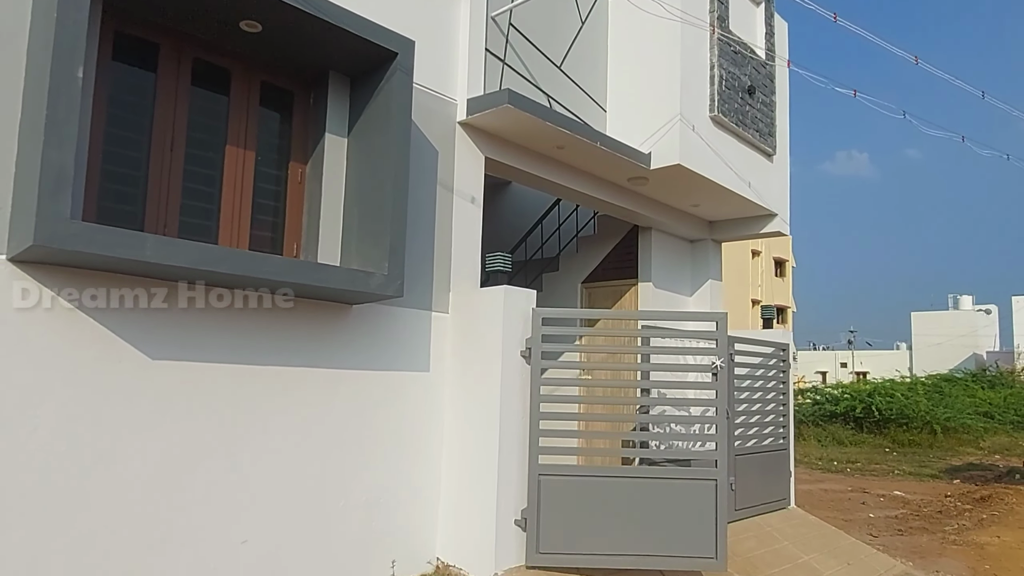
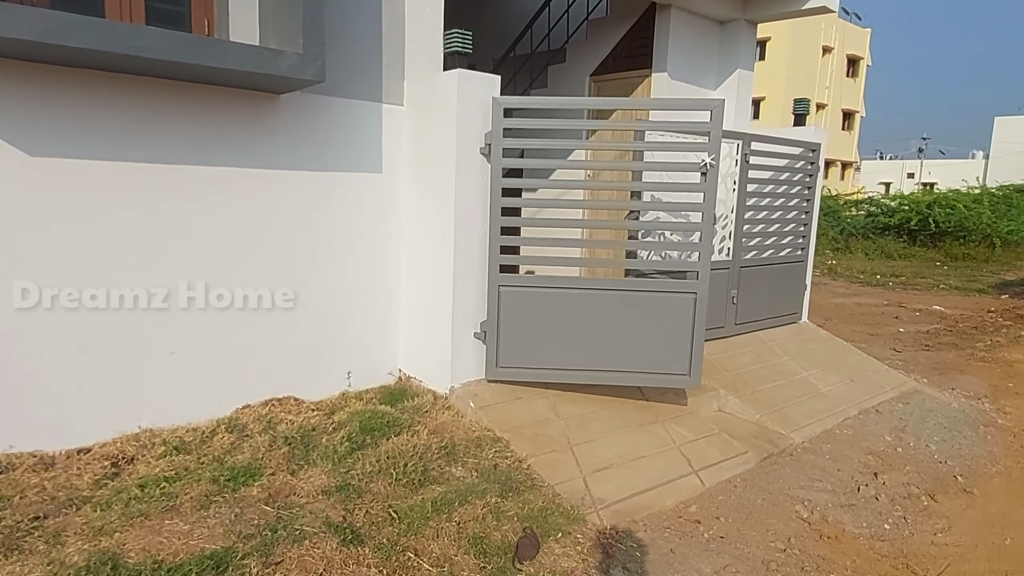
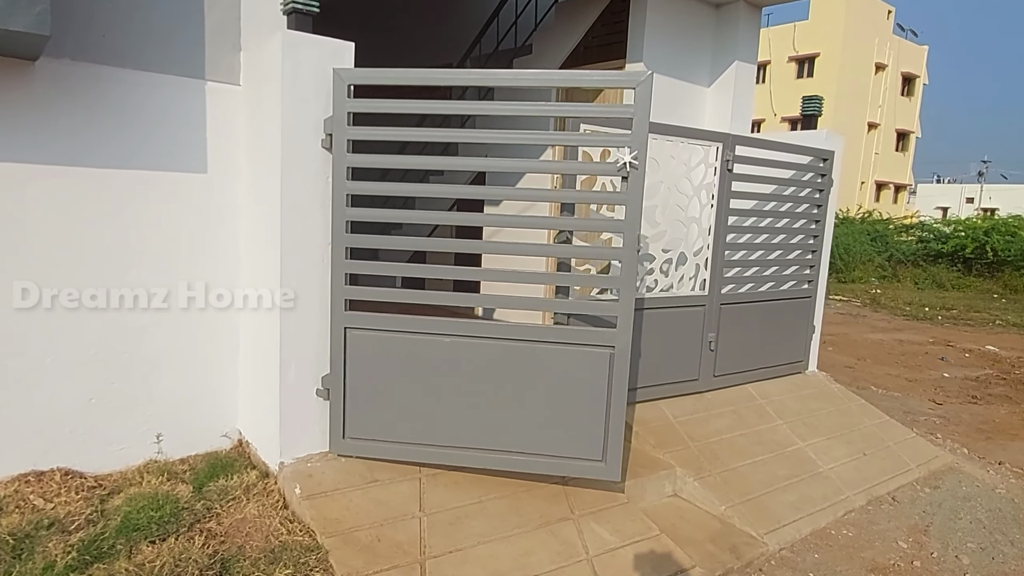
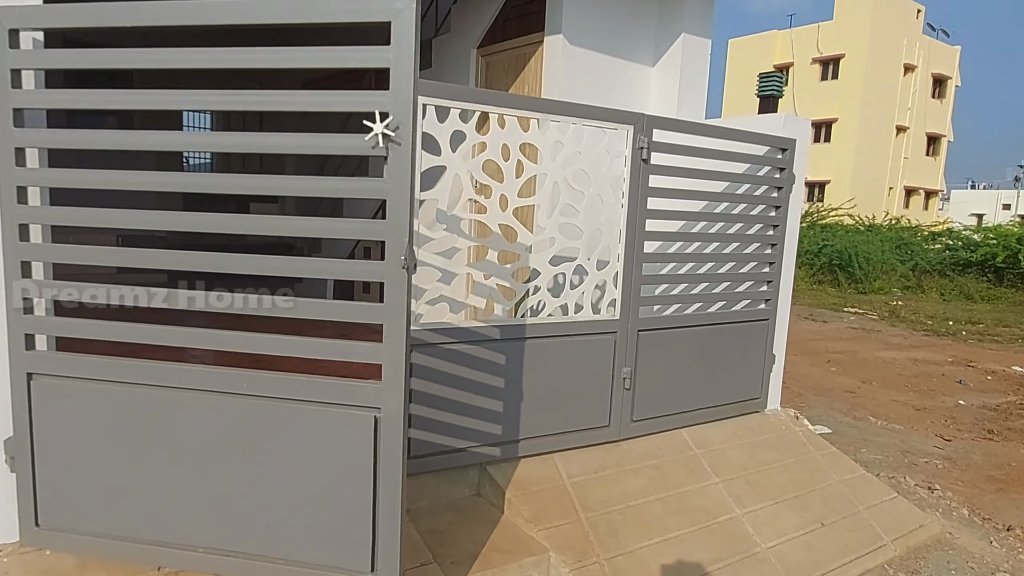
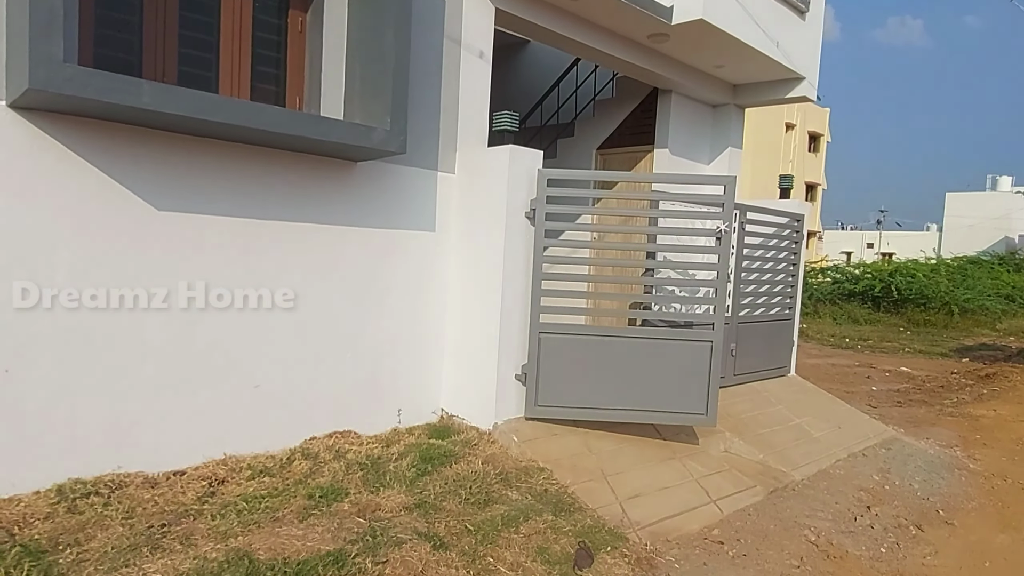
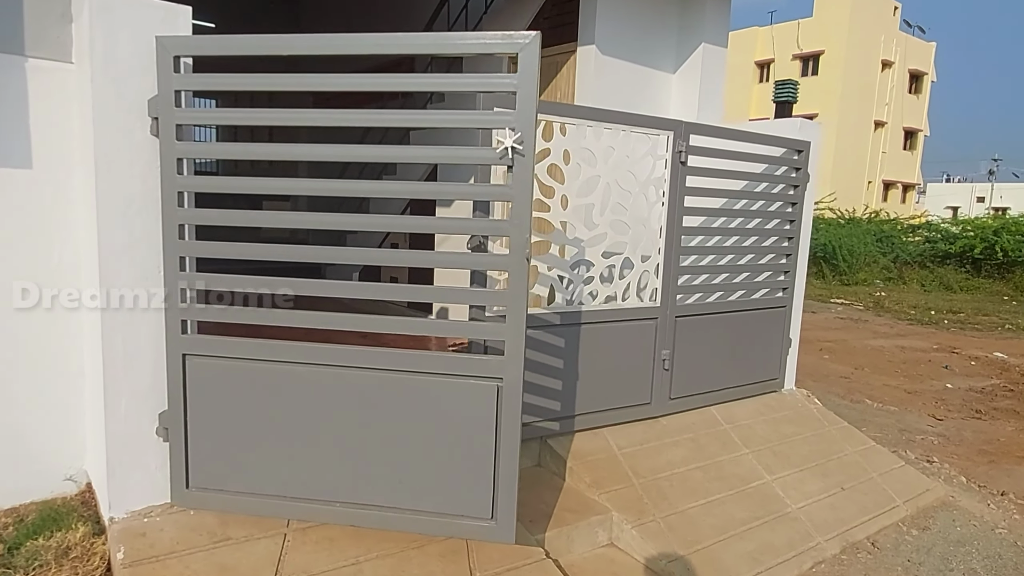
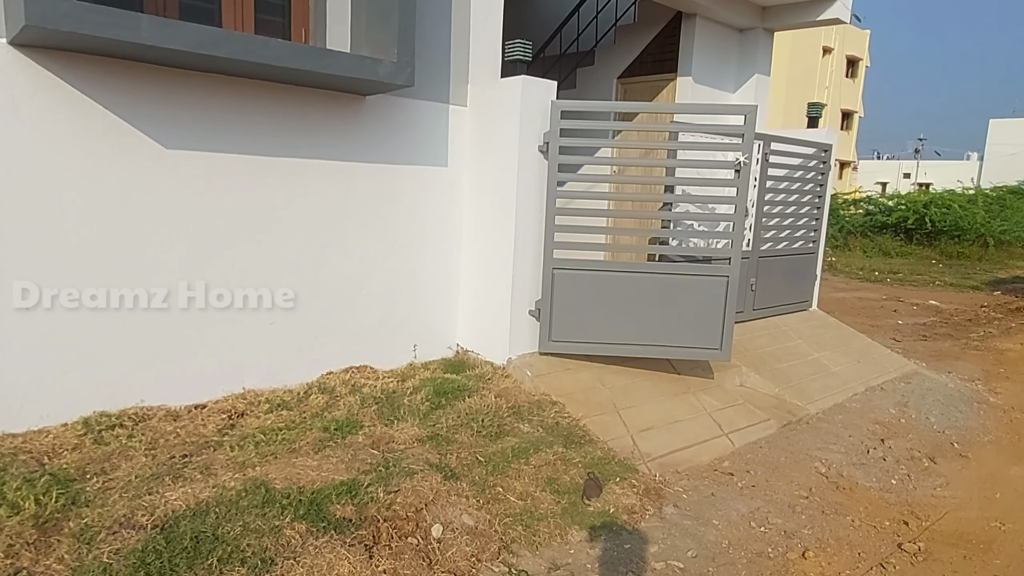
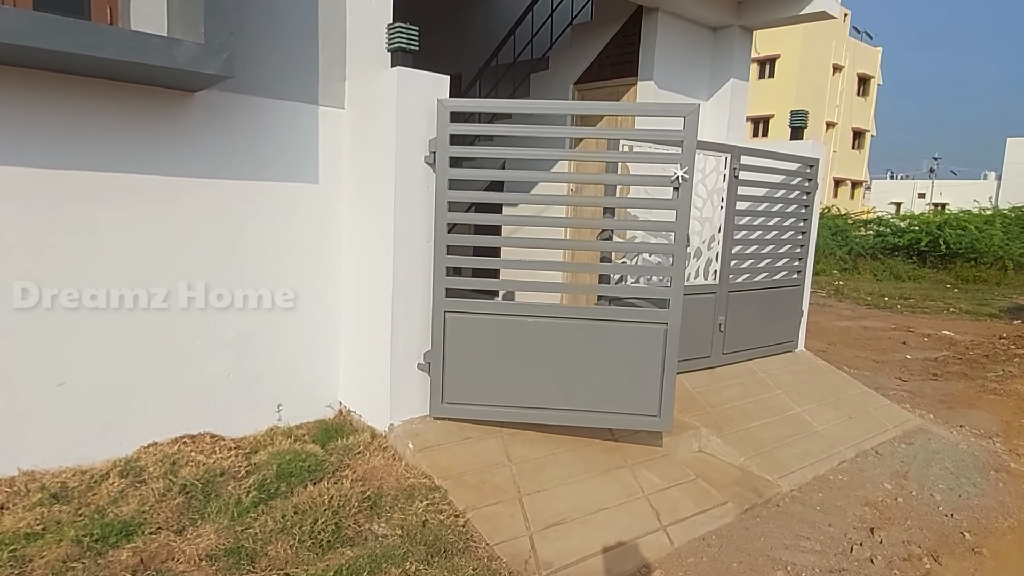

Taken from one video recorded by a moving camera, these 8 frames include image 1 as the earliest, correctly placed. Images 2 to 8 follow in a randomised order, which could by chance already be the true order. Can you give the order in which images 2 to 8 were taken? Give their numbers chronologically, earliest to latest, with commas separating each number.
5, 7, 2, 8, 3, 6, 4
